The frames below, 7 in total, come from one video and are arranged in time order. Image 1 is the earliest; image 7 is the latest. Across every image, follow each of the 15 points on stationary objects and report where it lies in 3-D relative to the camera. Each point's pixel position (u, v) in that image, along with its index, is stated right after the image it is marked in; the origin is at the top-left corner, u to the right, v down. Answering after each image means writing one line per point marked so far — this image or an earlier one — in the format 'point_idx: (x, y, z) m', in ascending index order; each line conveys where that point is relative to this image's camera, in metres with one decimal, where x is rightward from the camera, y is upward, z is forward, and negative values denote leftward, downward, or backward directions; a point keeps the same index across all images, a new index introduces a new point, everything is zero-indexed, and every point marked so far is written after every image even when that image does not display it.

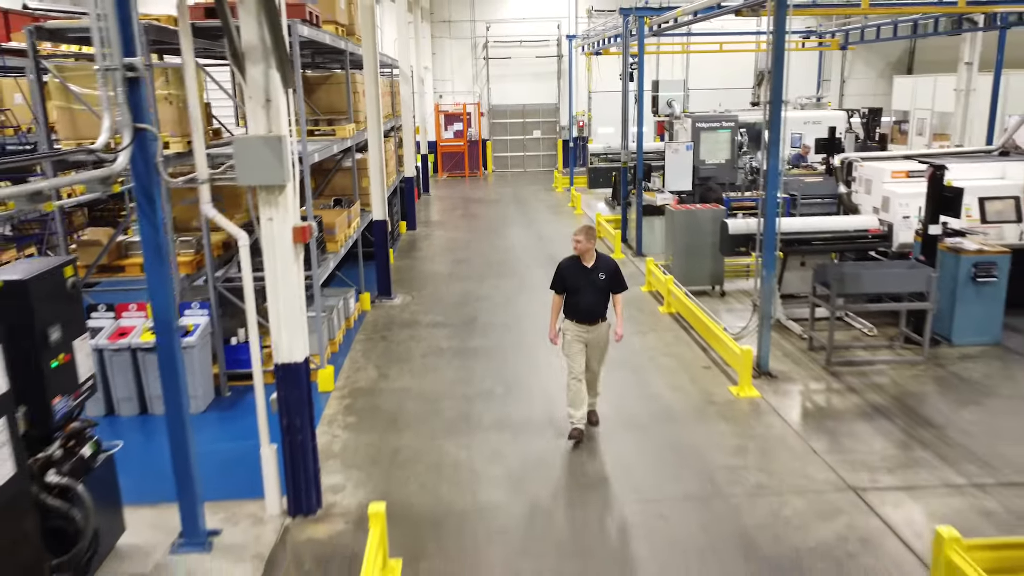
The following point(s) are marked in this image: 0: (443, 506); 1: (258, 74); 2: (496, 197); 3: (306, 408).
0: (-0.4, -1.1, +4.6) m
1: (-1.1, +1.0, +3.9) m
2: (-0.3, +1.7, +16.8) m
3: (-1.0, -0.6, +4.3) m
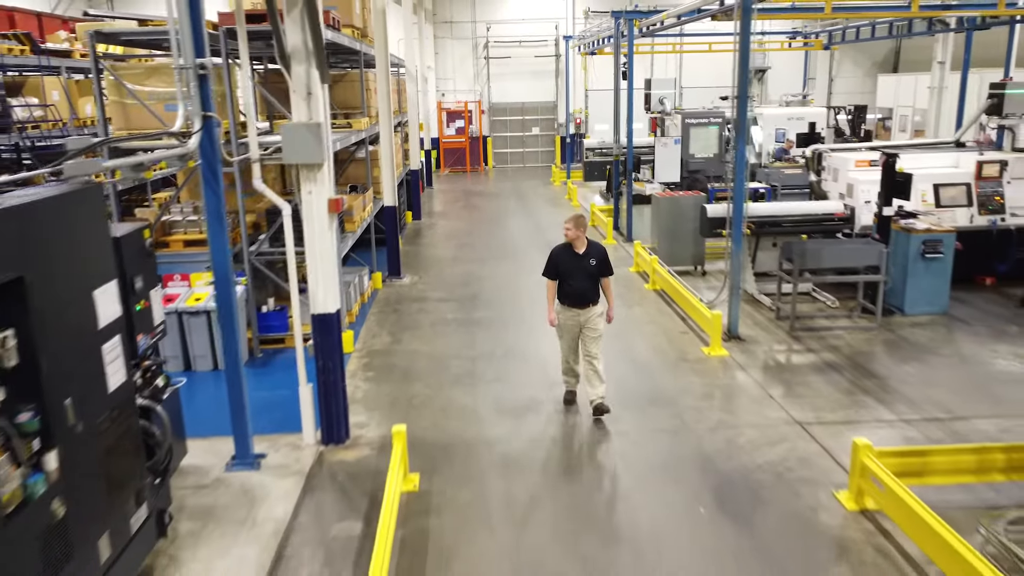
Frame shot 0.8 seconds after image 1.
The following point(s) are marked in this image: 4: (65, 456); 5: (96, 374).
0: (-0.4, -0.9, +5.4) m
1: (-1.1, +1.2, +4.7) m
2: (-0.3, +2.0, +17.6) m
3: (-1.0, -0.4, +5.1) m
4: (-1.6, -0.6, +3.1) m
5: (-1.6, -0.3, +3.3) m
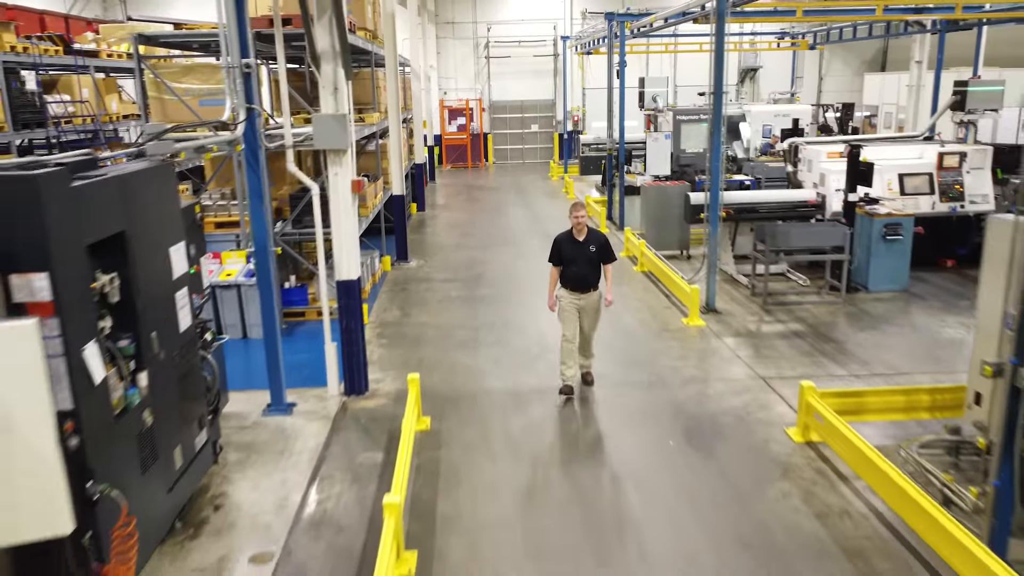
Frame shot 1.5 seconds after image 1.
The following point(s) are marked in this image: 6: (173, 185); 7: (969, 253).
0: (-0.4, -0.7, +6.1) m
1: (-1.1, +1.4, +5.5) m
2: (-0.3, +2.2, +18.4) m
3: (-1.0, -0.2, +5.9) m
4: (-1.6, -0.4, +3.8) m
5: (-1.6, -0.1, +4.1) m
6: (-1.7, +0.5, +4.3) m
7: (+5.1, +0.4, +9.6) m
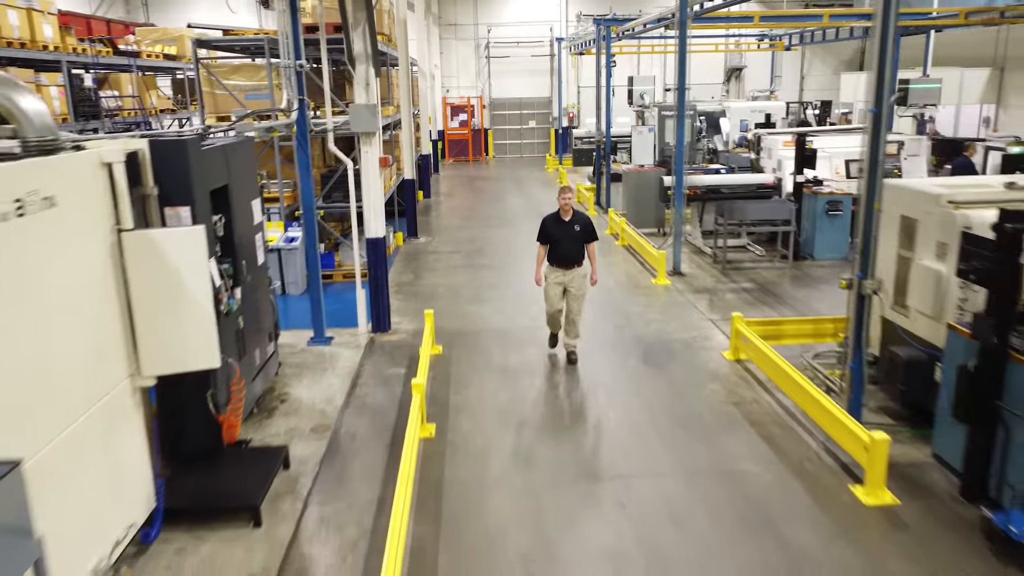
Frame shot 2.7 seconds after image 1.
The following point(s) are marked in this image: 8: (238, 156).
0: (-0.4, -0.4, +7.5) m
1: (-1.2, +1.7, +6.9) m
2: (-0.4, +2.5, +19.8) m
3: (-1.1, +0.2, +7.3) m
4: (-1.6, 0.0, +5.2) m
5: (-1.6, +0.2, +5.5) m
6: (-1.7, +0.9, +5.7) m
7: (+5.0, +0.7, +11.1) m
8: (-1.7, +0.8, +5.2) m
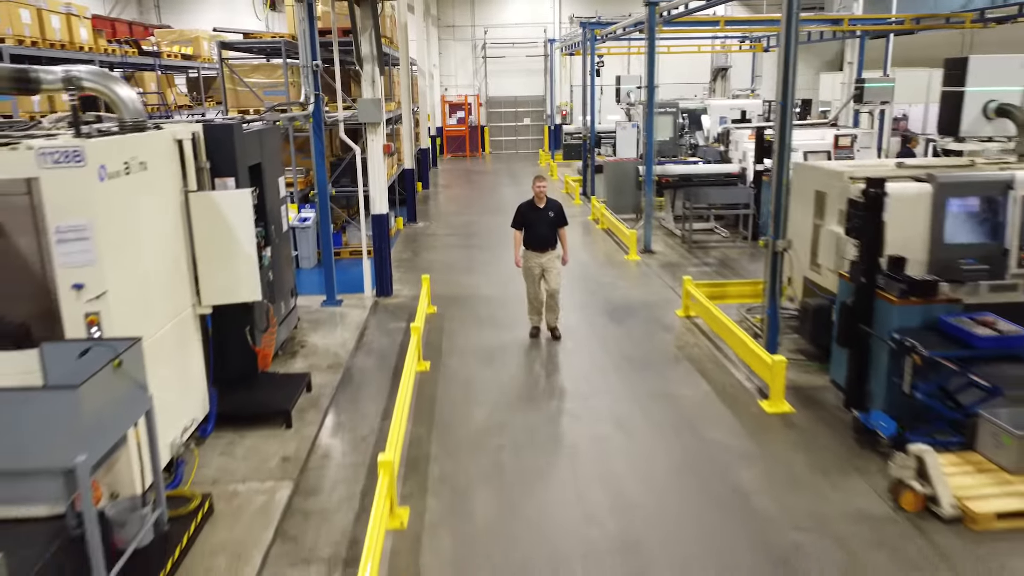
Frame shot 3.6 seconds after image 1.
0: (-0.5, -0.1, +8.7) m
1: (-1.3, +2.0, +8.0) m
2: (-0.5, +2.8, +20.9) m
3: (-1.2, +0.5, +8.4) m
4: (-1.8, +0.3, +6.4) m
5: (-1.8, +0.5, +6.6) m
6: (-1.8, +1.1, +6.8) m
7: (+4.9, +1.0, +12.2) m
8: (-1.8, +1.1, +6.4) m
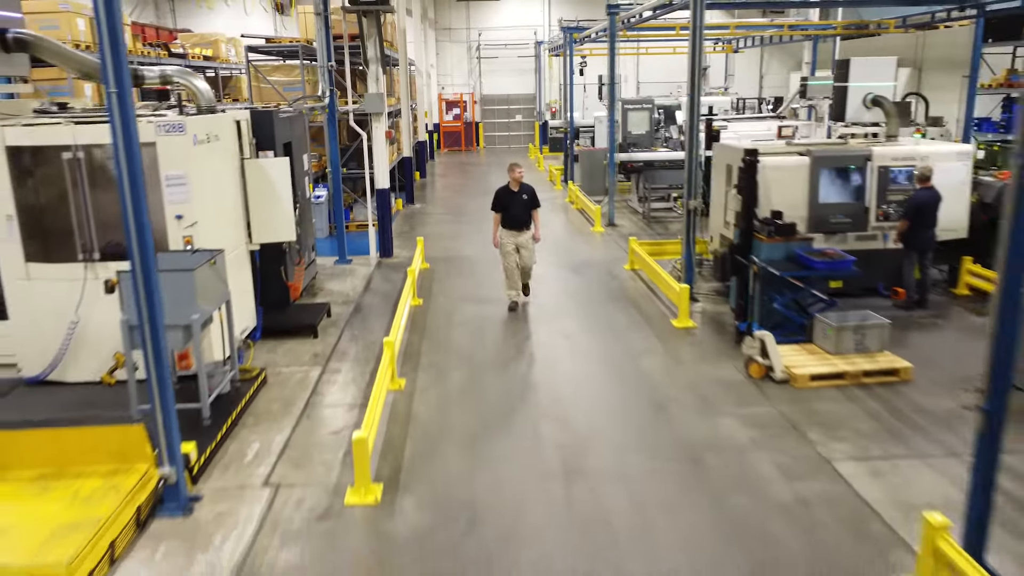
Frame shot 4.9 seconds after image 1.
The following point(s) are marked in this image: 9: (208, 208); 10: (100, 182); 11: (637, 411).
0: (-0.8, +0.4, +10.4) m
1: (-1.5, +2.5, +9.8) m
2: (-0.7, +3.3, +22.6) m
3: (-1.4, +0.9, +10.1) m
4: (-2.0, +0.7, +8.1) m
5: (-2.0, +1.0, +8.4) m
6: (-2.1, +1.6, +8.6) m
7: (+4.7, +1.5, +13.9) m
8: (-2.0, +1.5, +8.1) m
9: (-2.0, +0.5, +5.8) m
10: (-2.6, +0.7, +5.5) m
11: (+0.8, -0.8, +5.4) m
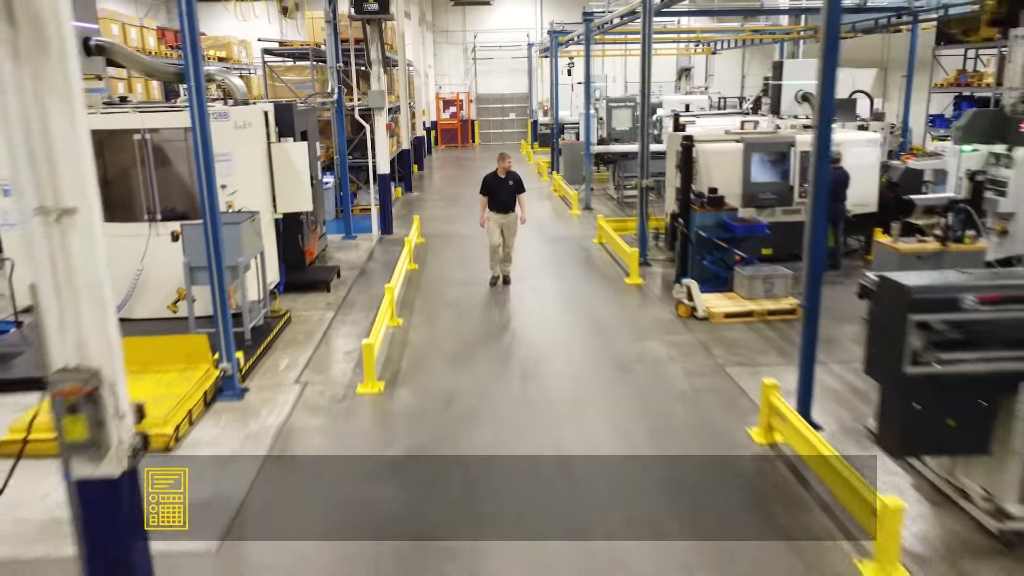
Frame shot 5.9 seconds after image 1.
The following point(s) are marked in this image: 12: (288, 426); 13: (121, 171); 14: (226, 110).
0: (-1.0, +0.7, +11.9) m
1: (-1.7, +2.8, +11.2) m
2: (-0.9, +3.6, +24.1) m
3: (-1.6, +1.3, +11.6) m
4: (-2.2, +1.1, +9.5) m
5: (-2.2, +1.3, +9.8) m
6: (-2.3, +1.9, +10.0) m
7: (+4.5, +1.8, +15.4) m
8: (-2.2, +1.9, +9.6) m
9: (-2.2, +0.9, +7.2) m
10: (-2.8, +1.0, +6.9) m
11: (+0.6, -0.4, +6.9) m
12: (-1.3, -0.8, +5.2) m
13: (-3.1, +0.9, +6.9) m
14: (-2.3, +1.4, +6.9) m
